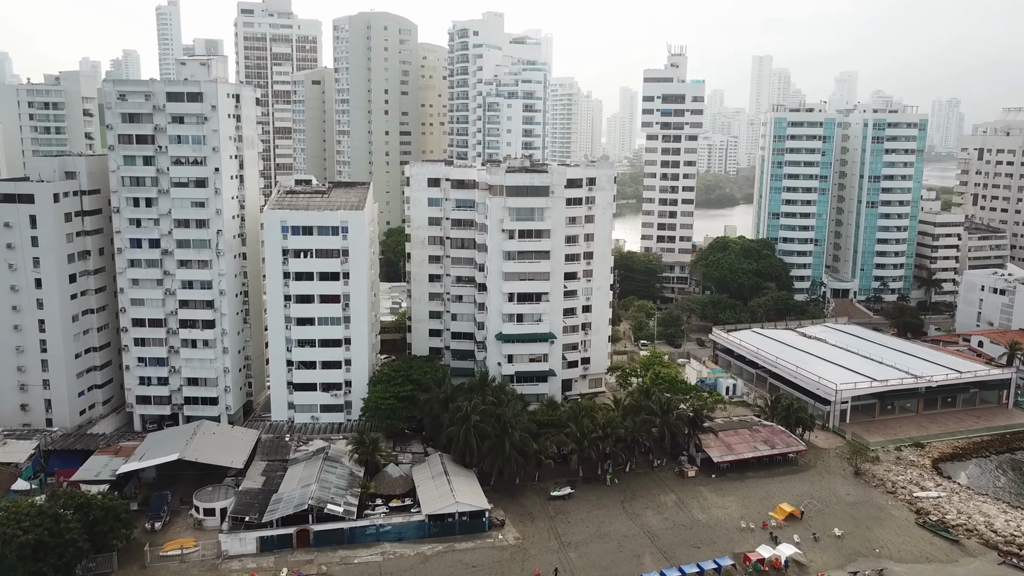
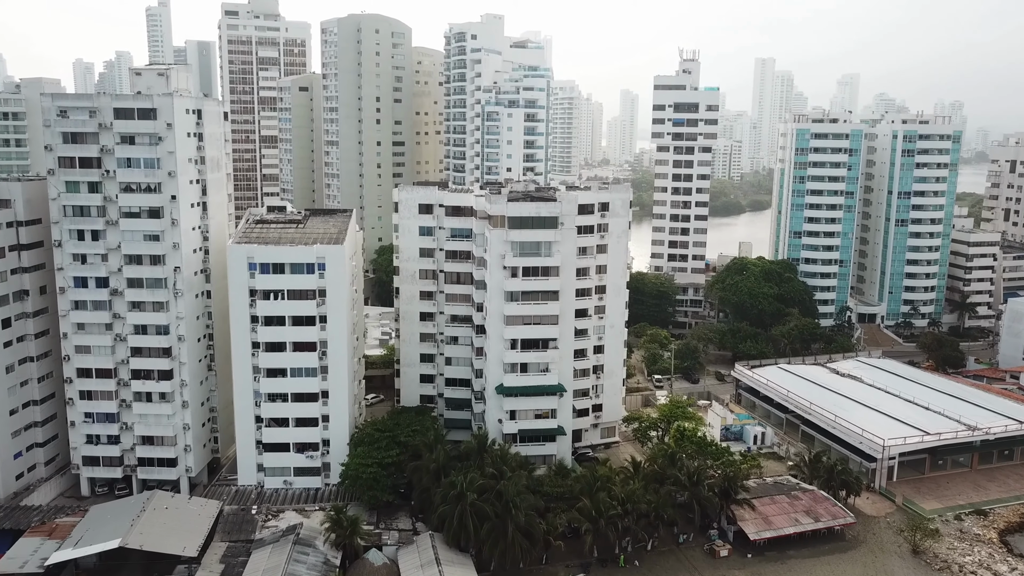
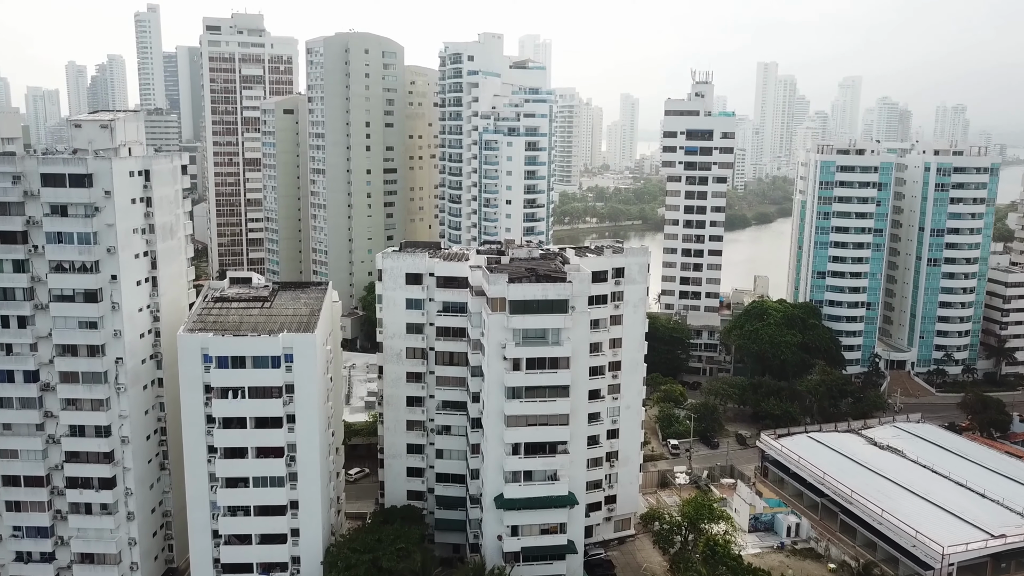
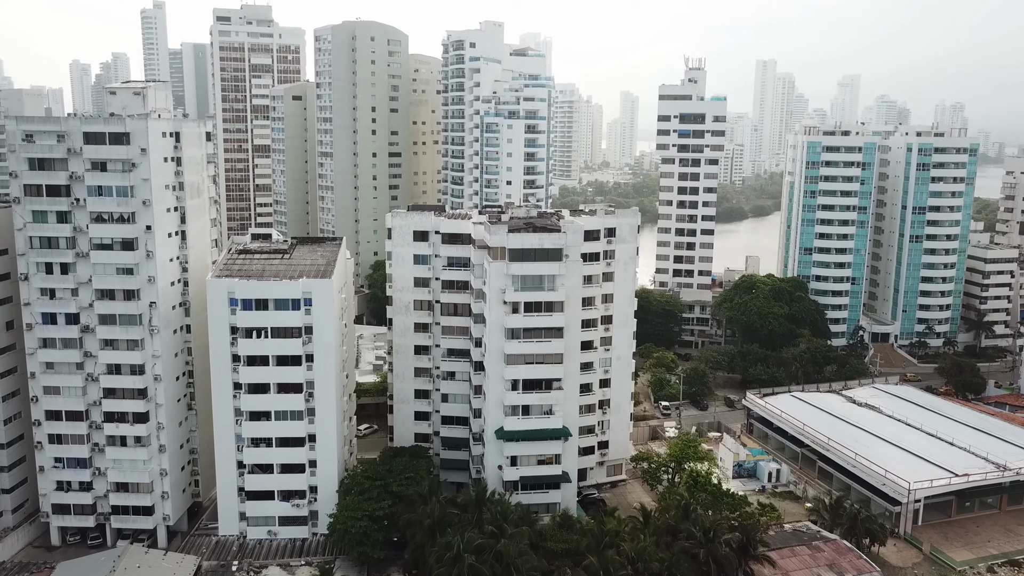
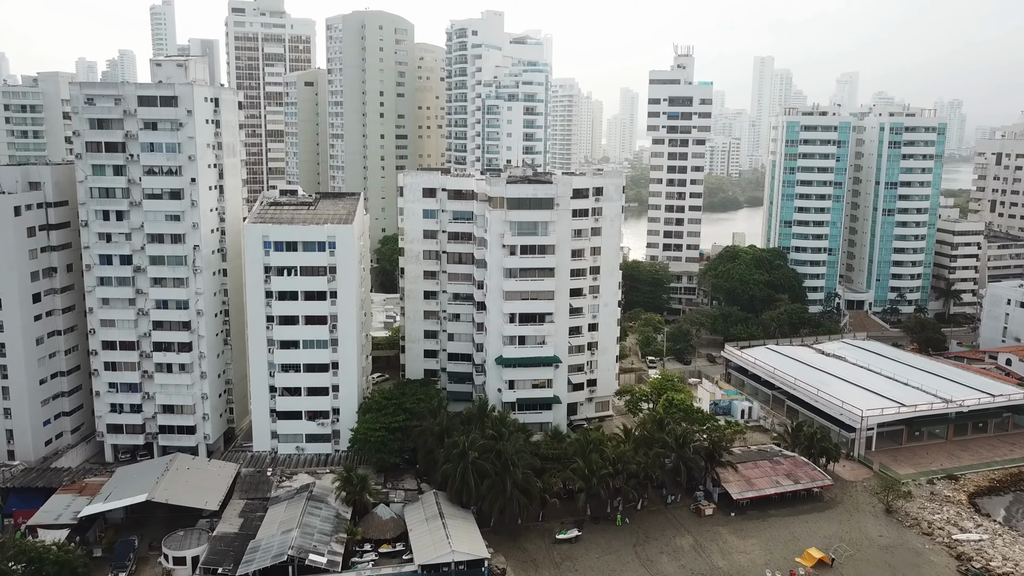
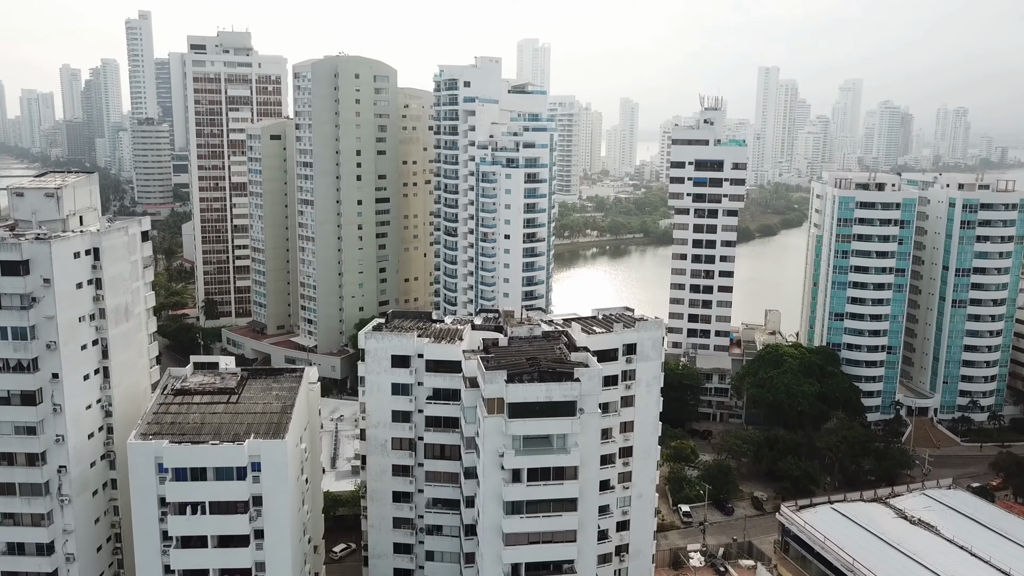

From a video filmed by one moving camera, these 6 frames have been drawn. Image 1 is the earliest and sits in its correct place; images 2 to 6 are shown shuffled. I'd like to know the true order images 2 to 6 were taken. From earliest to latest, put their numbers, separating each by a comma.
5, 2, 4, 3, 6
